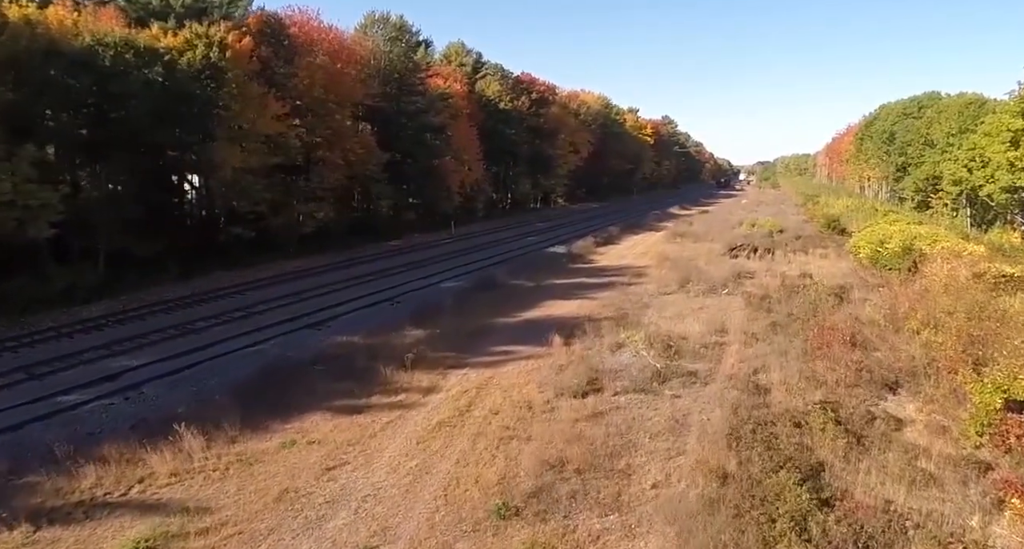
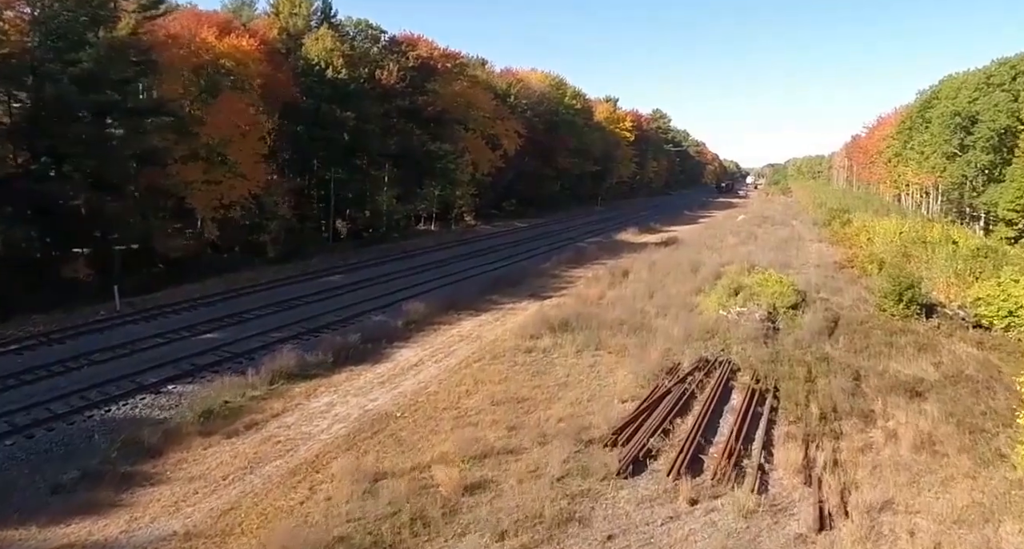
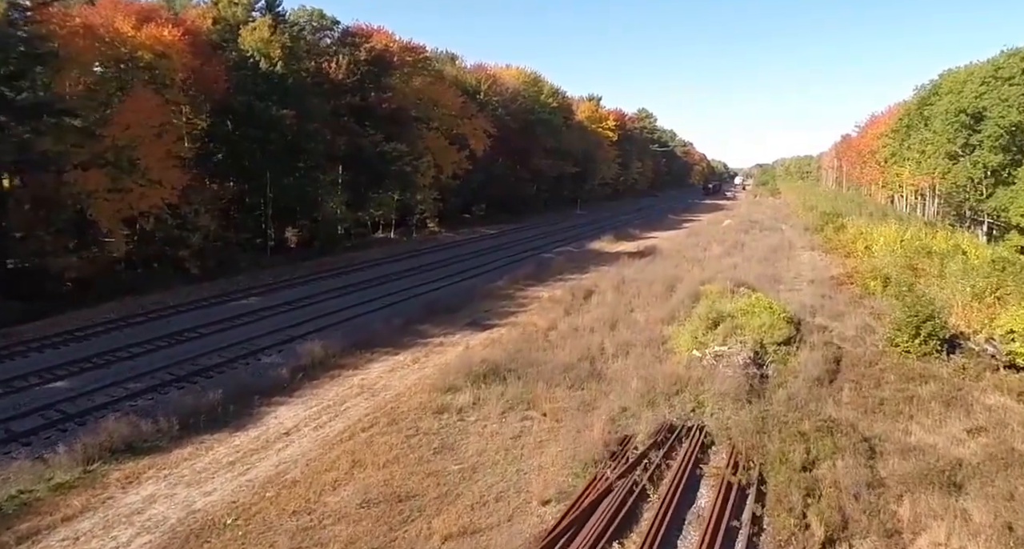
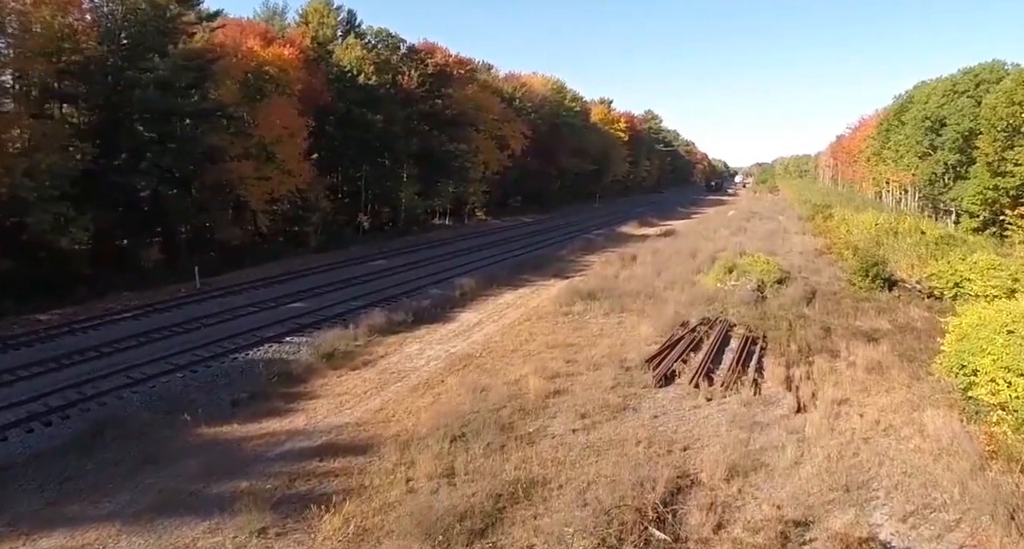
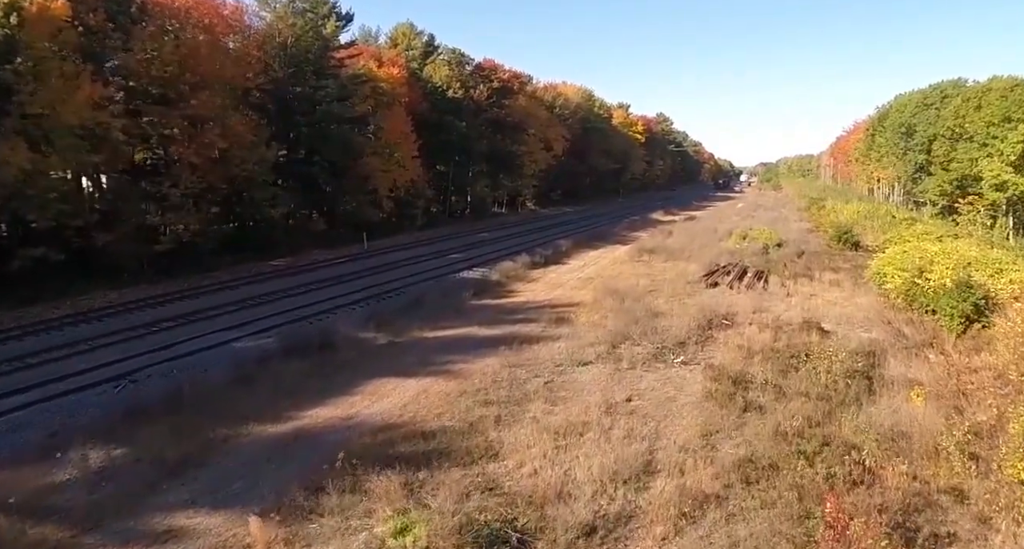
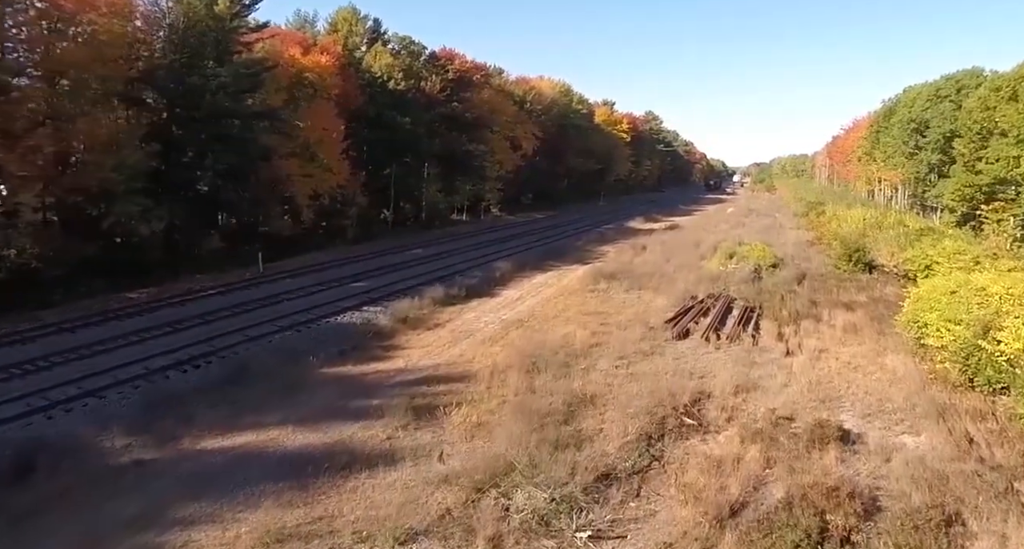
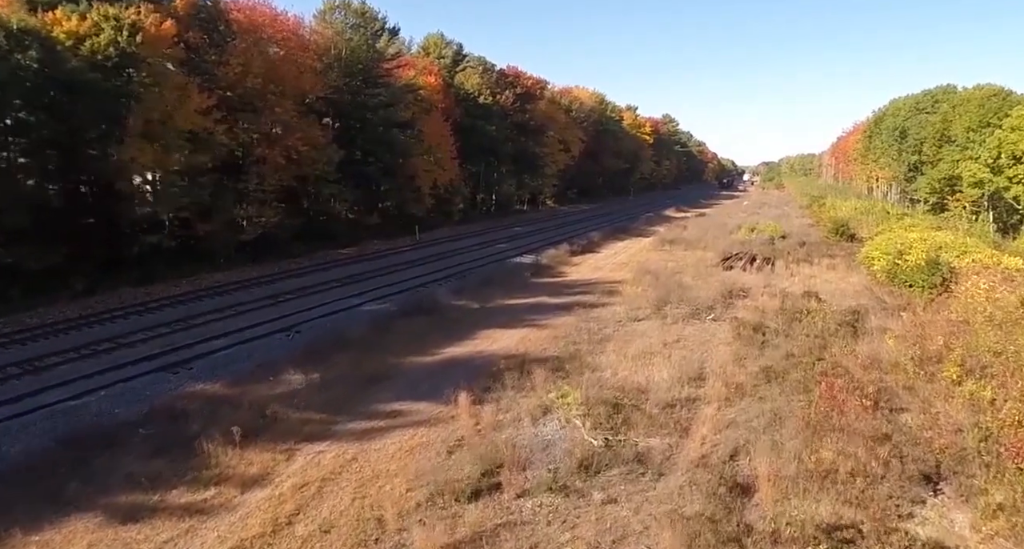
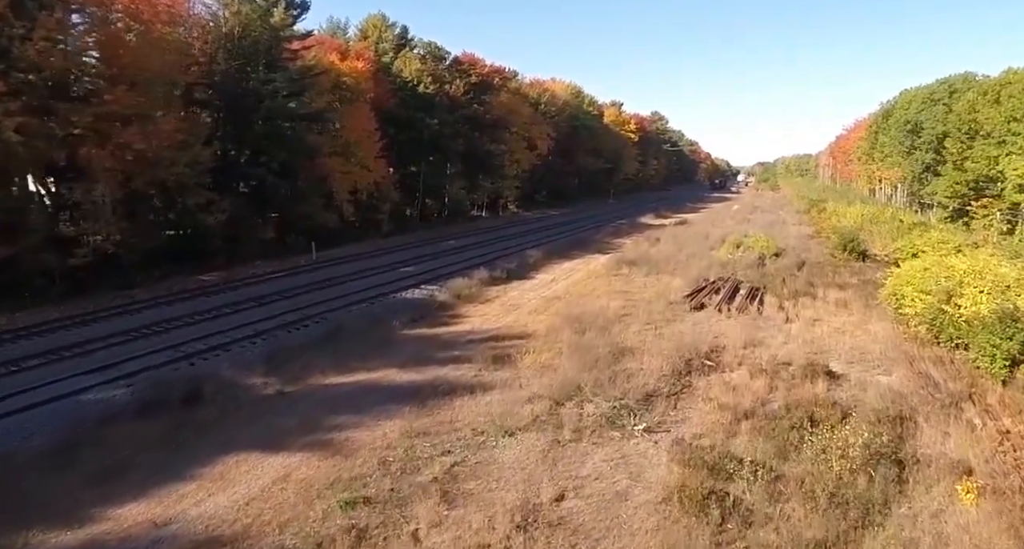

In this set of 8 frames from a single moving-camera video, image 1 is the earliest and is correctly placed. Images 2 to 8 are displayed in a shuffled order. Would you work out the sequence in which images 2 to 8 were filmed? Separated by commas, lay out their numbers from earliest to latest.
7, 5, 8, 6, 4, 2, 3
